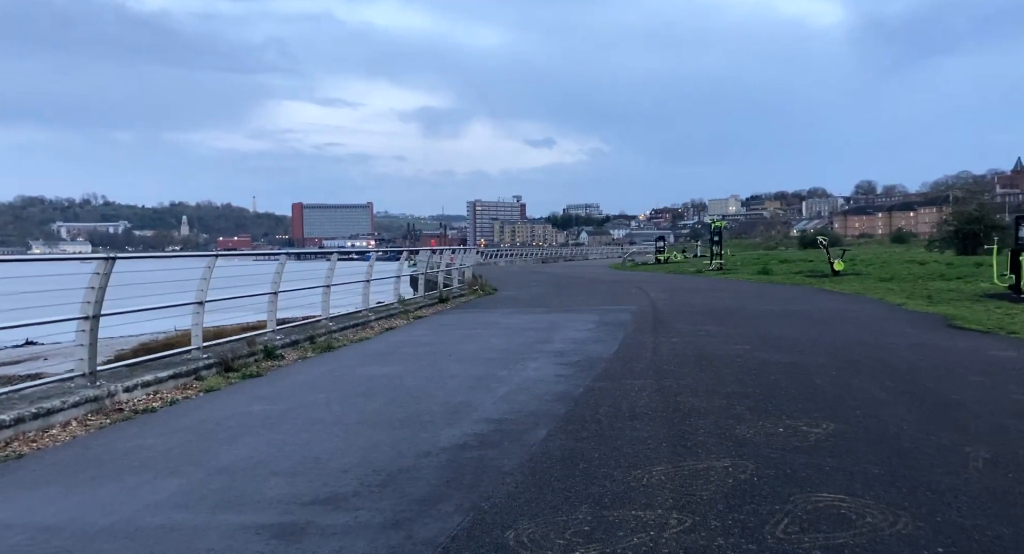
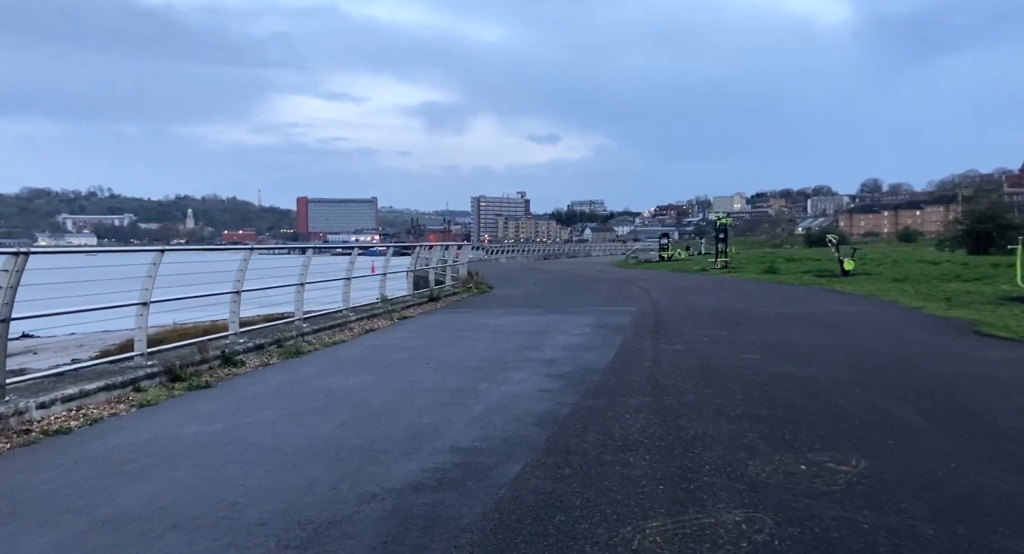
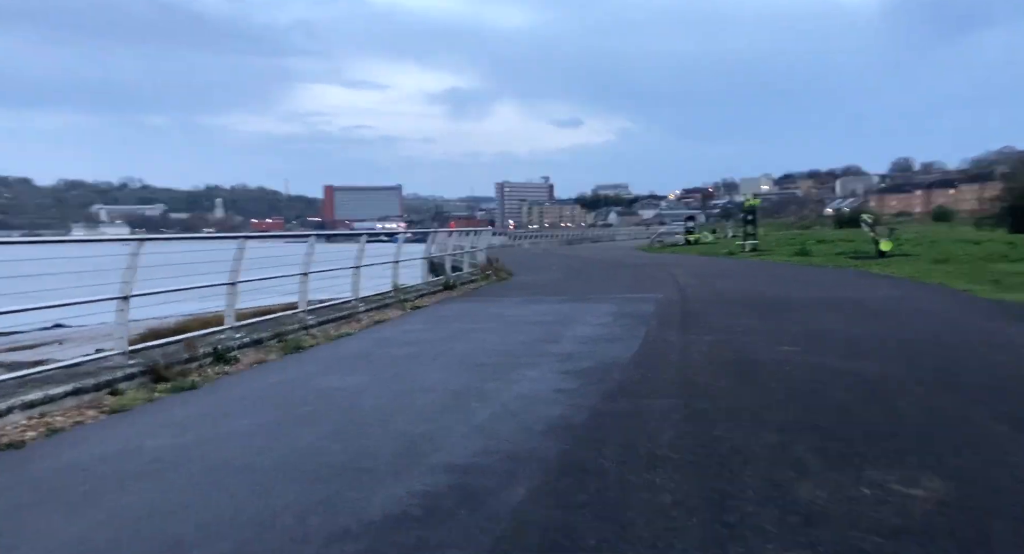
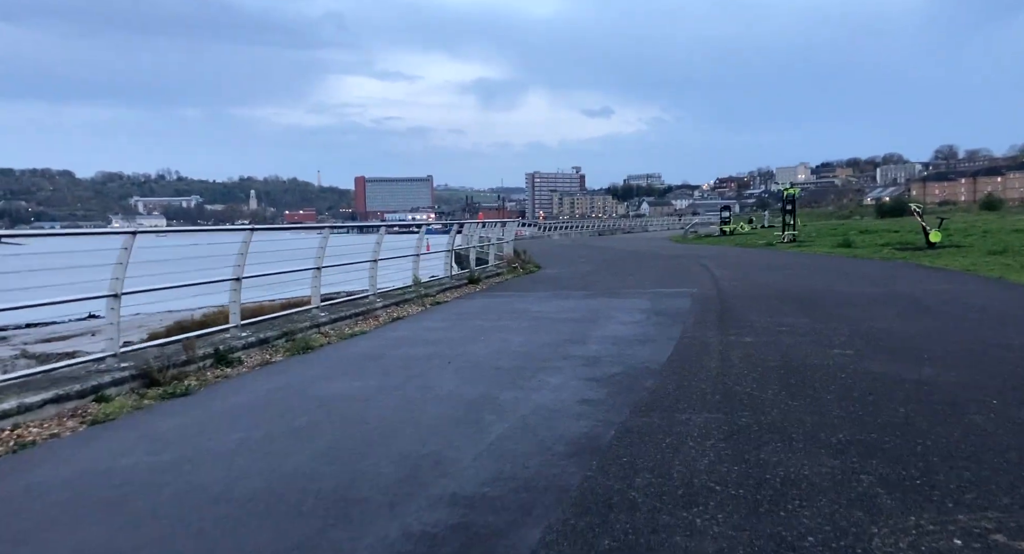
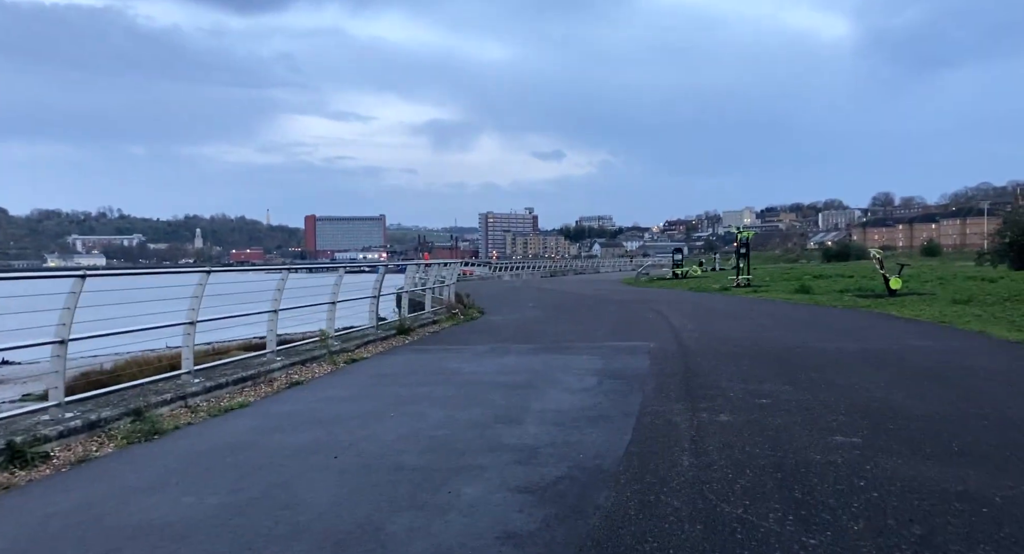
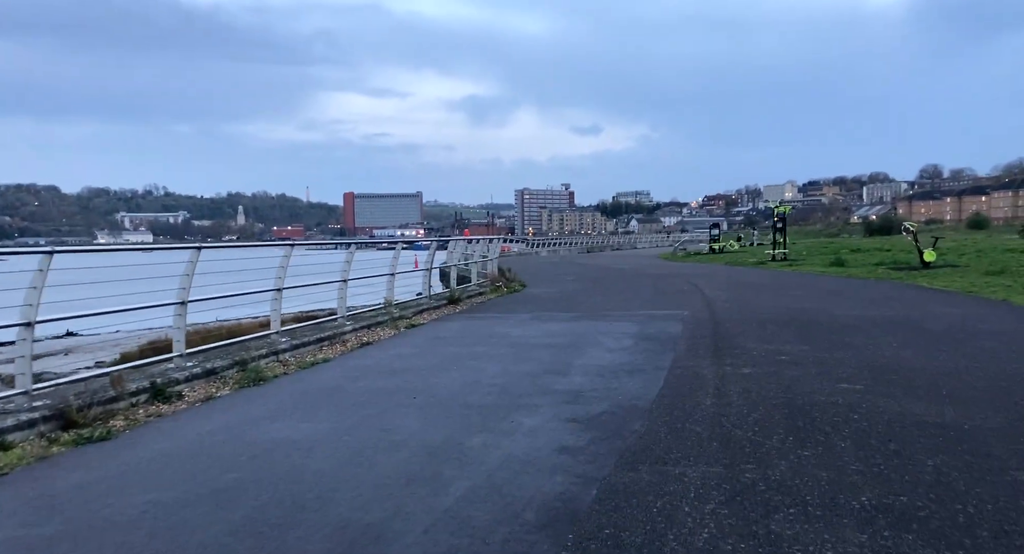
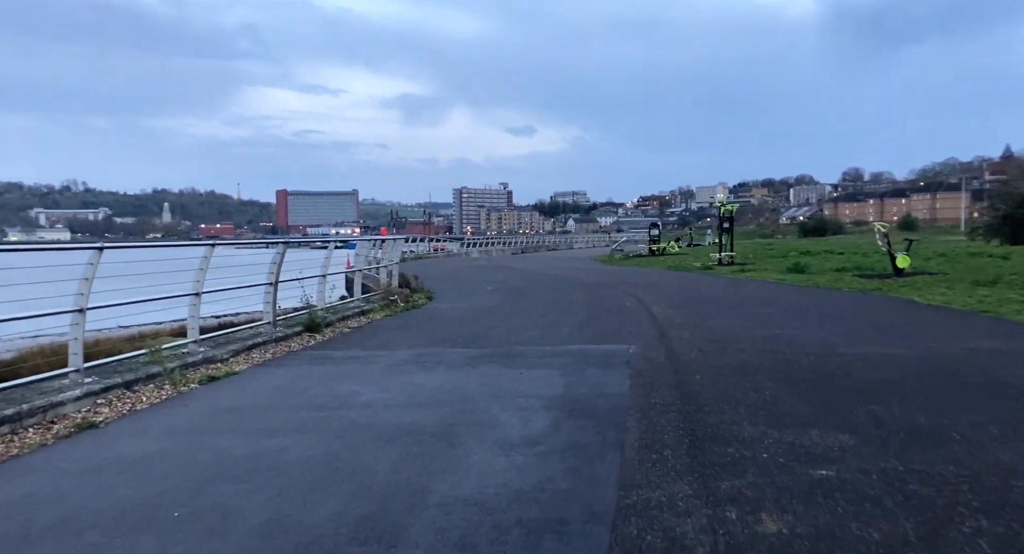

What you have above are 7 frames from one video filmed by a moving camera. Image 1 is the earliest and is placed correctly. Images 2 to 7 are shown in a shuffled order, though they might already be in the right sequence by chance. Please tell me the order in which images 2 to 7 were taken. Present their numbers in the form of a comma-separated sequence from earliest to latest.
2, 3, 4, 6, 5, 7
